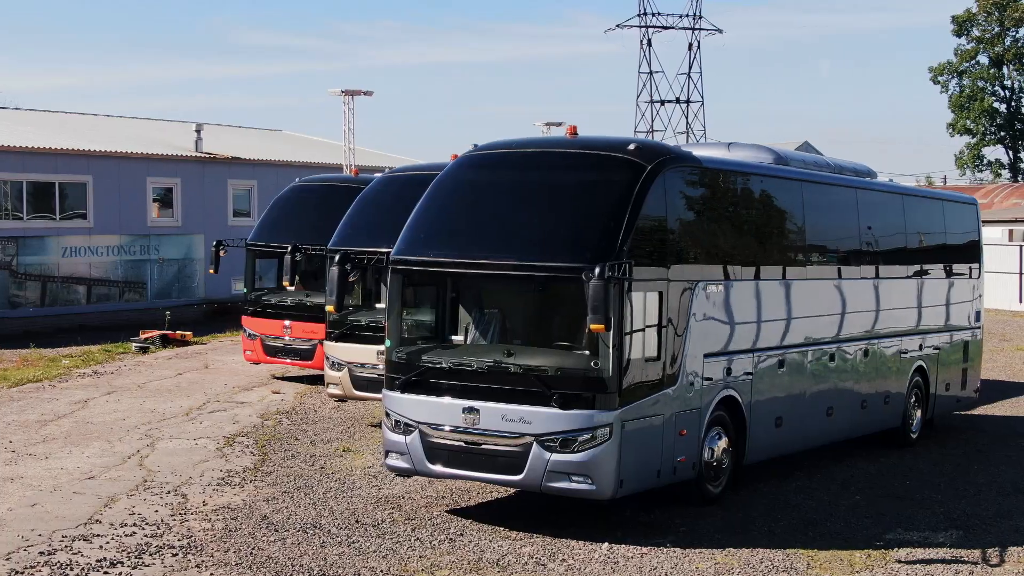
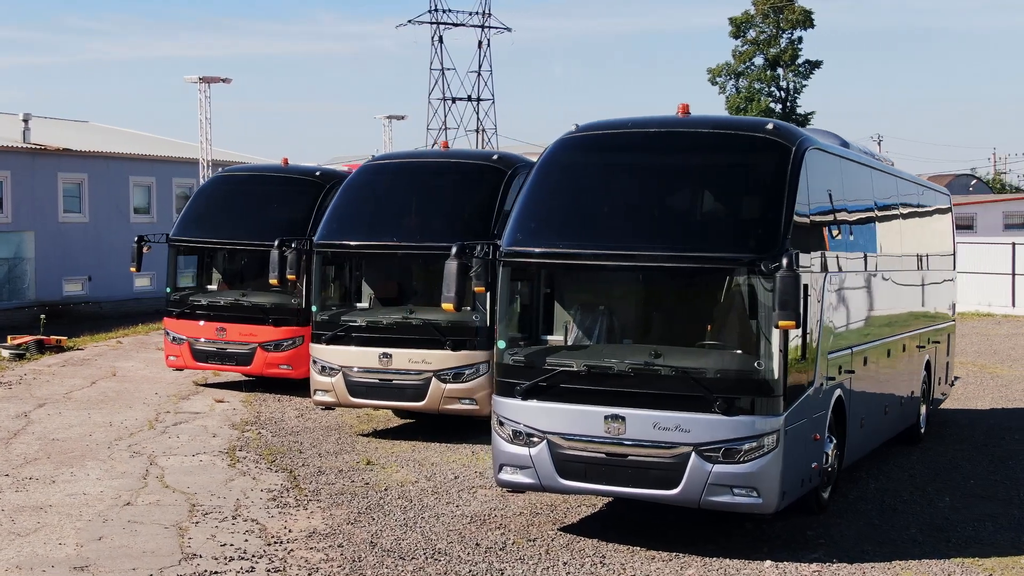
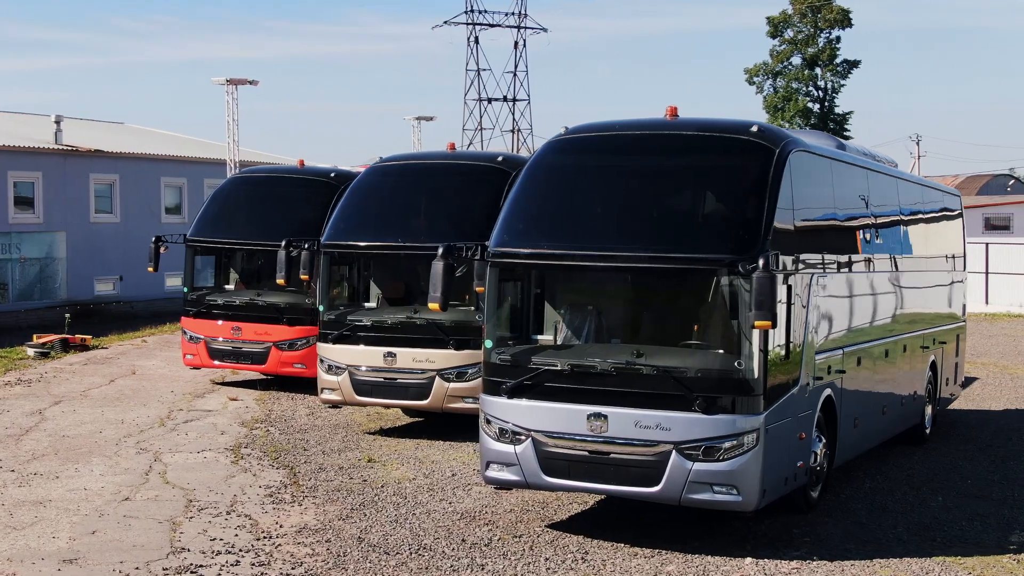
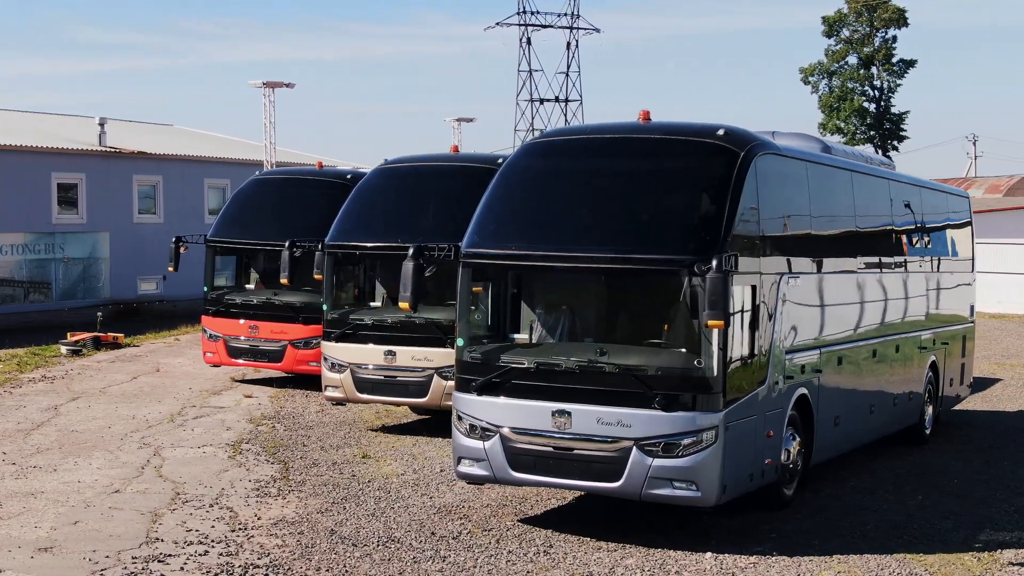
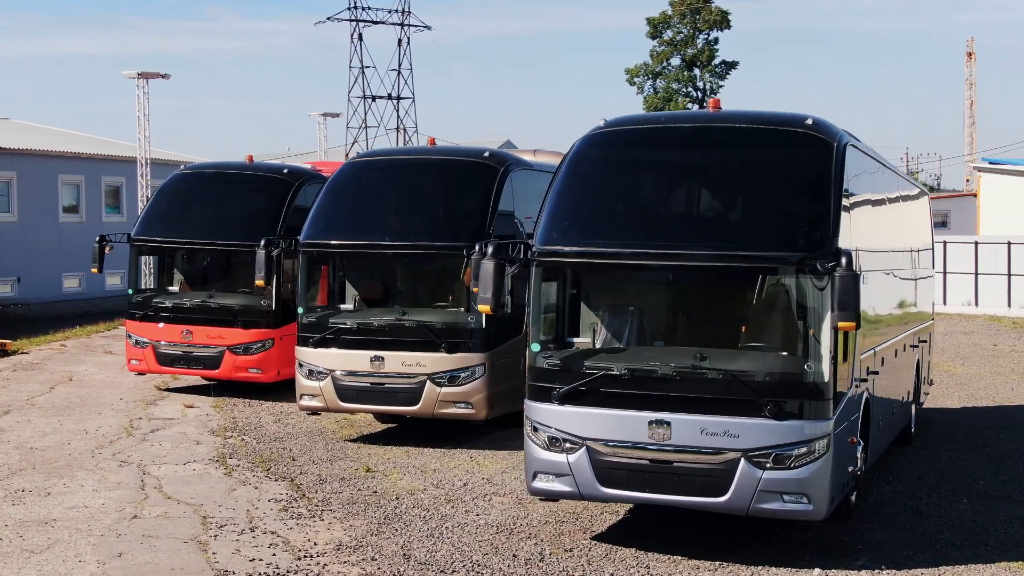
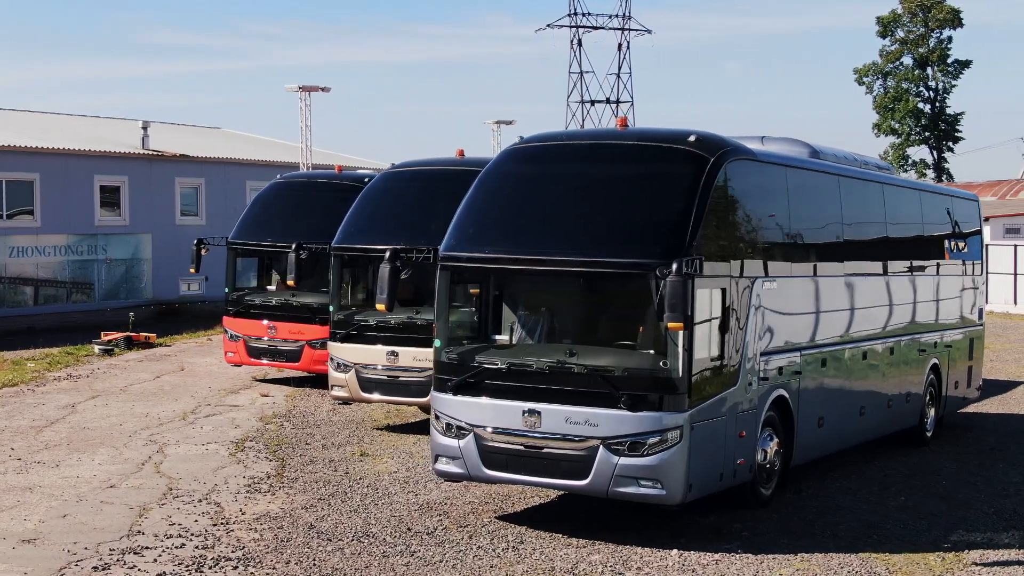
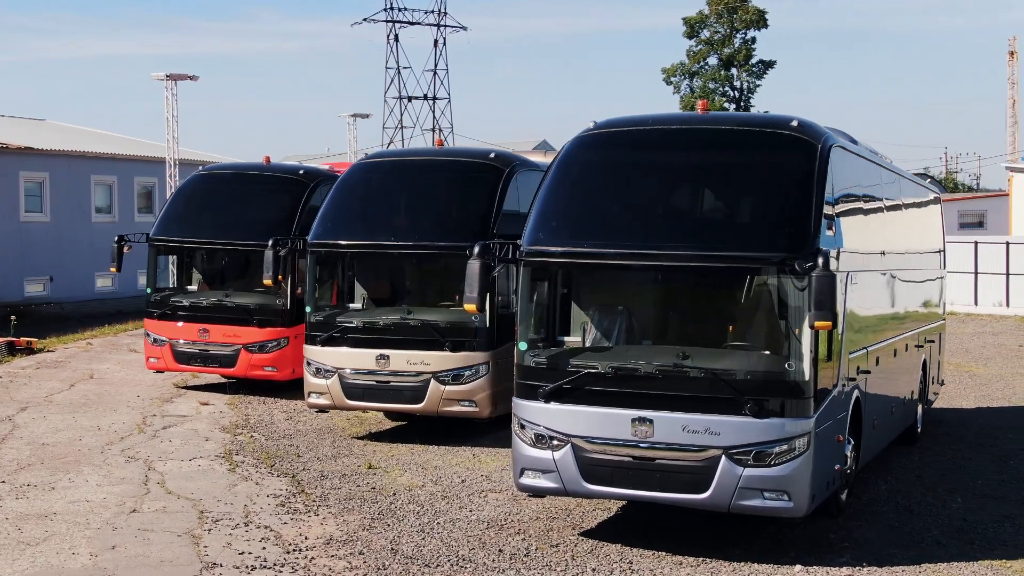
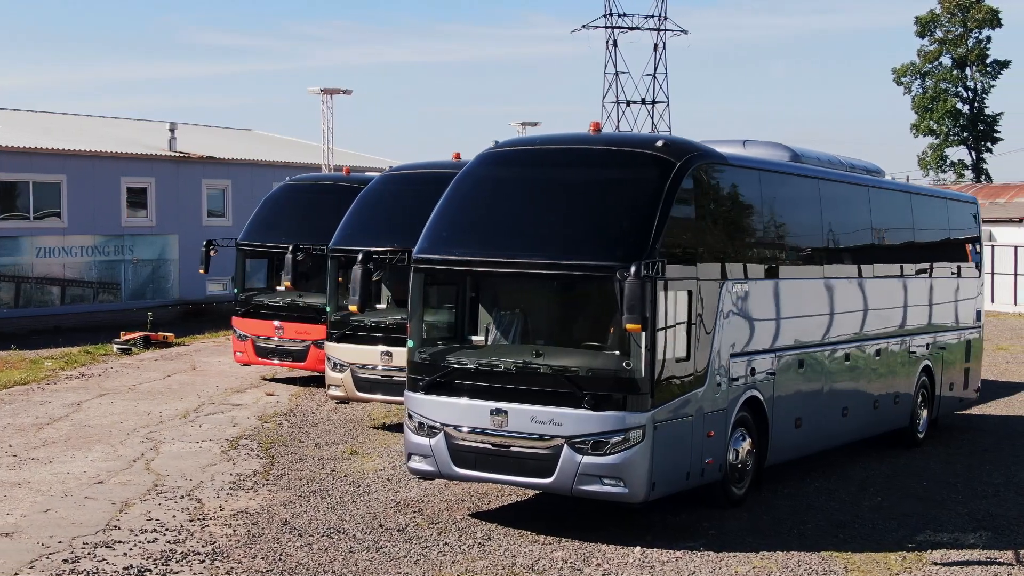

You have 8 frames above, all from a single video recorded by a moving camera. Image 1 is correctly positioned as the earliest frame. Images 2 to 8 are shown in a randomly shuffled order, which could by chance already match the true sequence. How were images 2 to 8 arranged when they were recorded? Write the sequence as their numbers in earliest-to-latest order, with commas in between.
8, 6, 4, 3, 2, 7, 5
